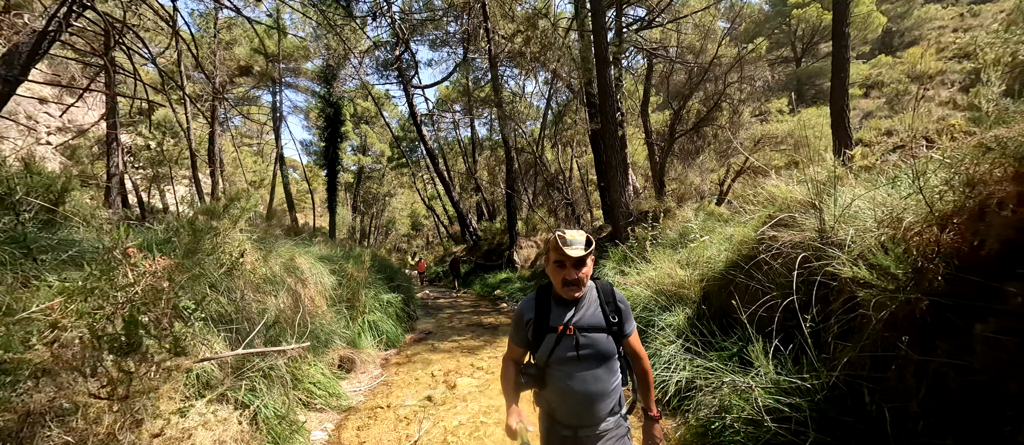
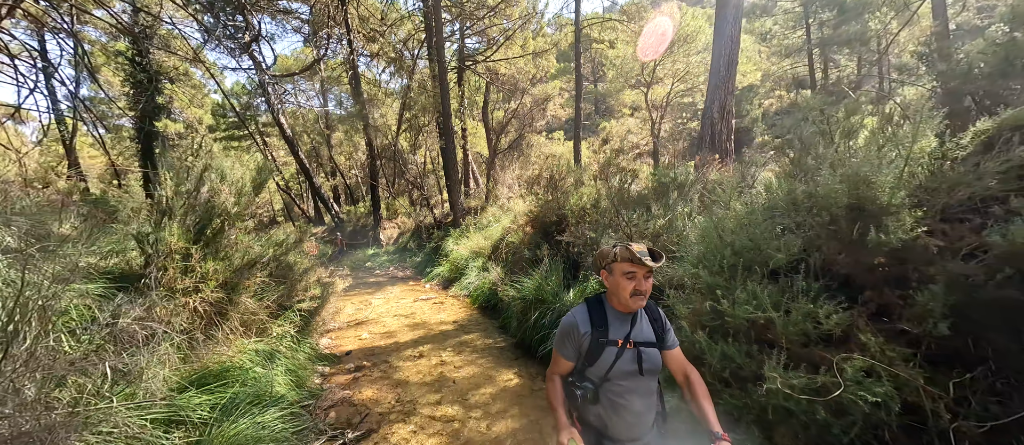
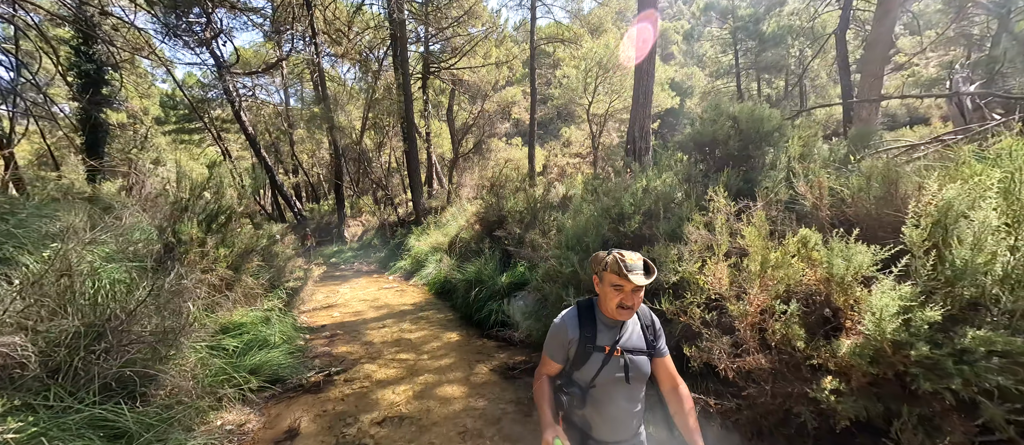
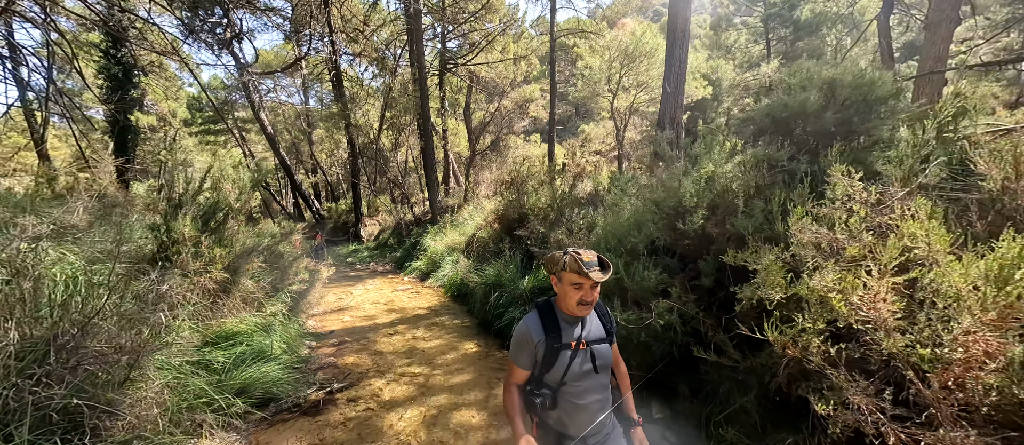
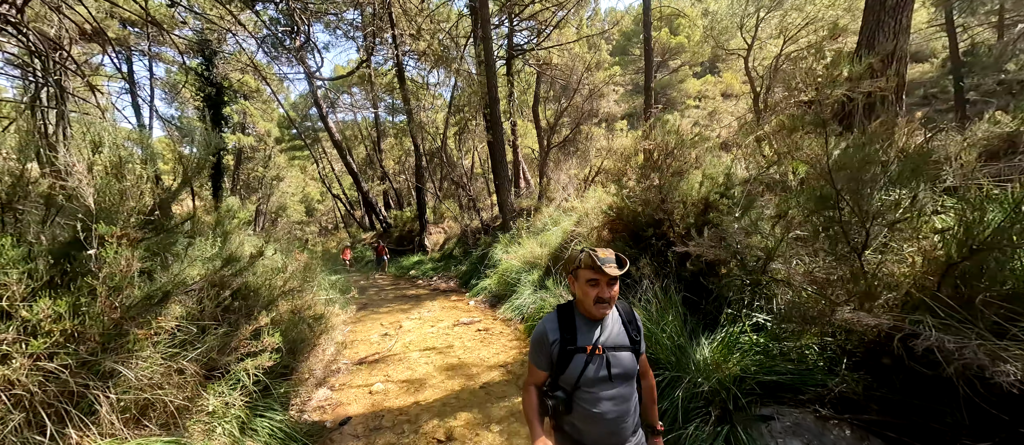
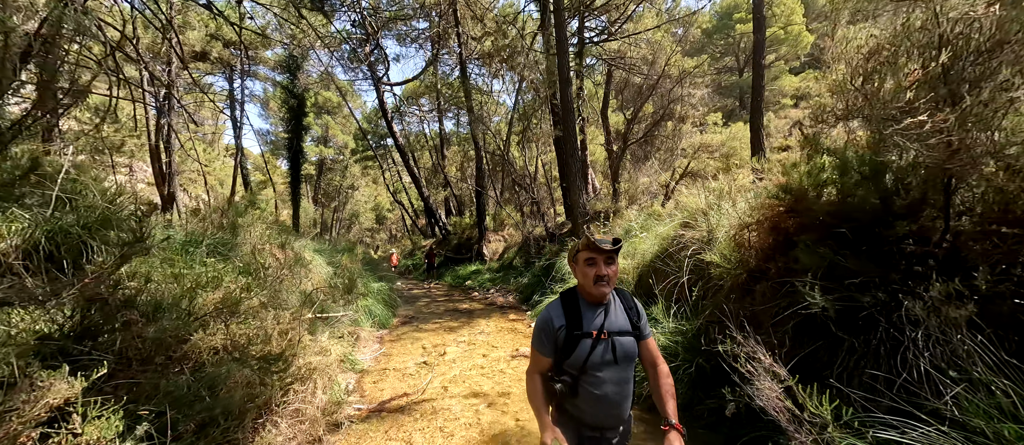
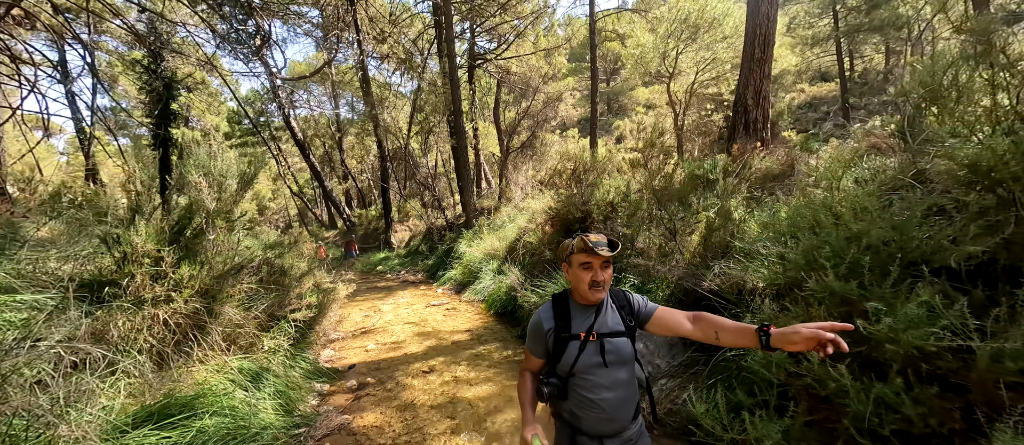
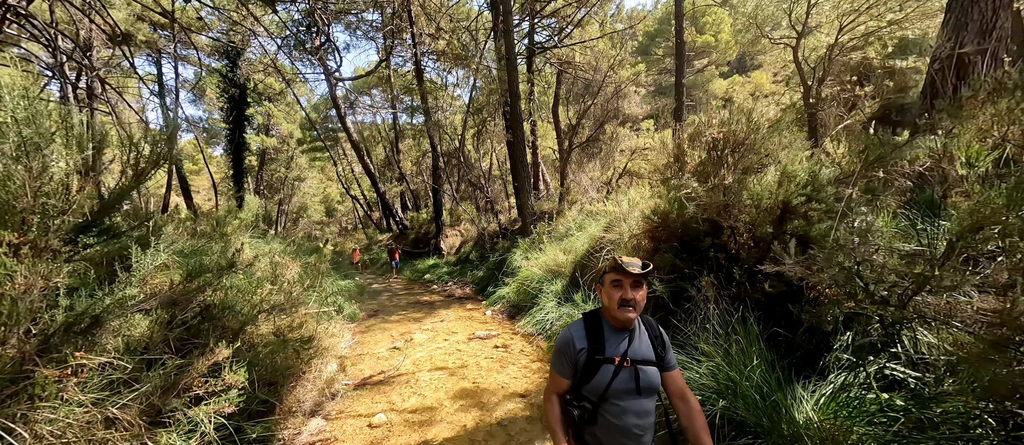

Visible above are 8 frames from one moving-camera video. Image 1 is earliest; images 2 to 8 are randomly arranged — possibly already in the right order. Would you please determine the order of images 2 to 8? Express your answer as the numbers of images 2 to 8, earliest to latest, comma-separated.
6, 8, 5, 7, 2, 4, 3
